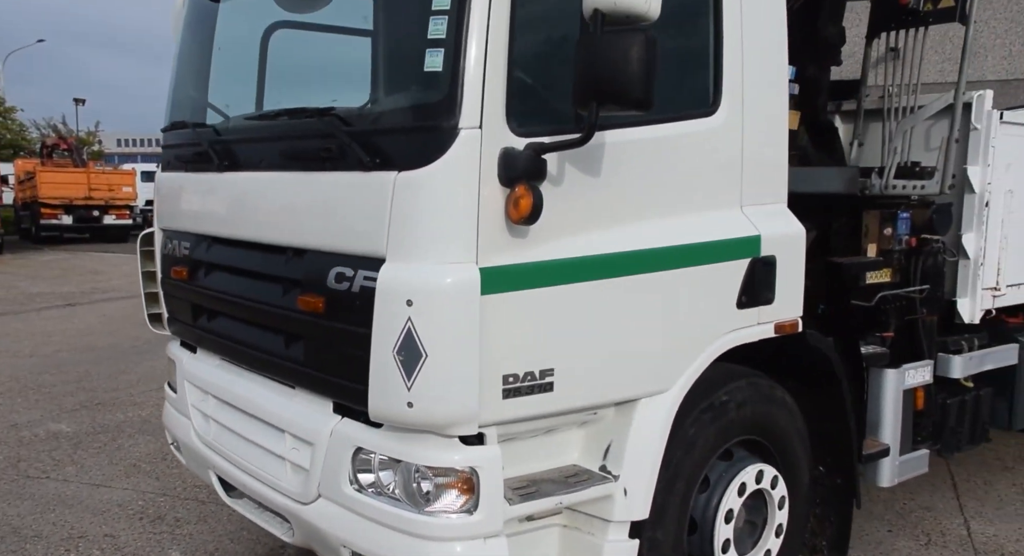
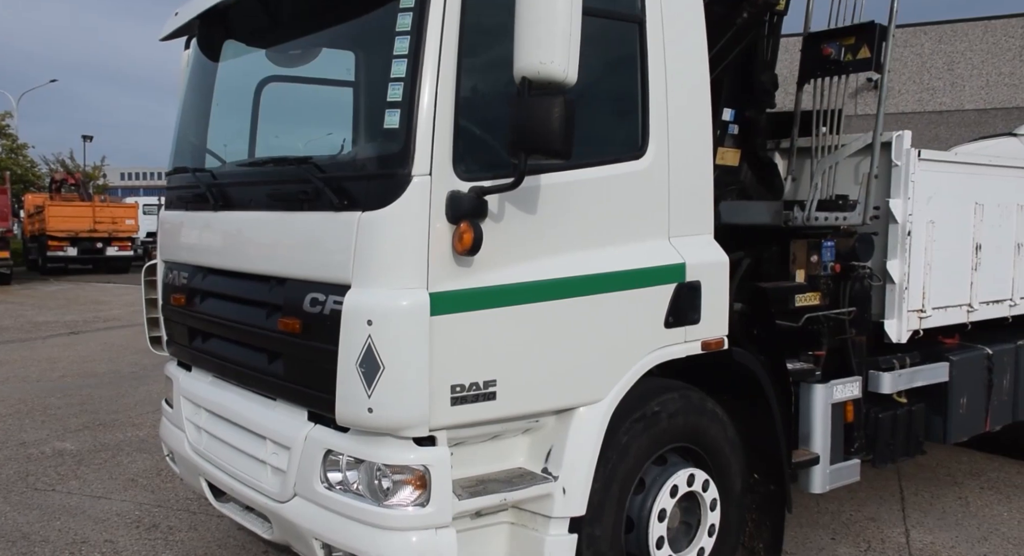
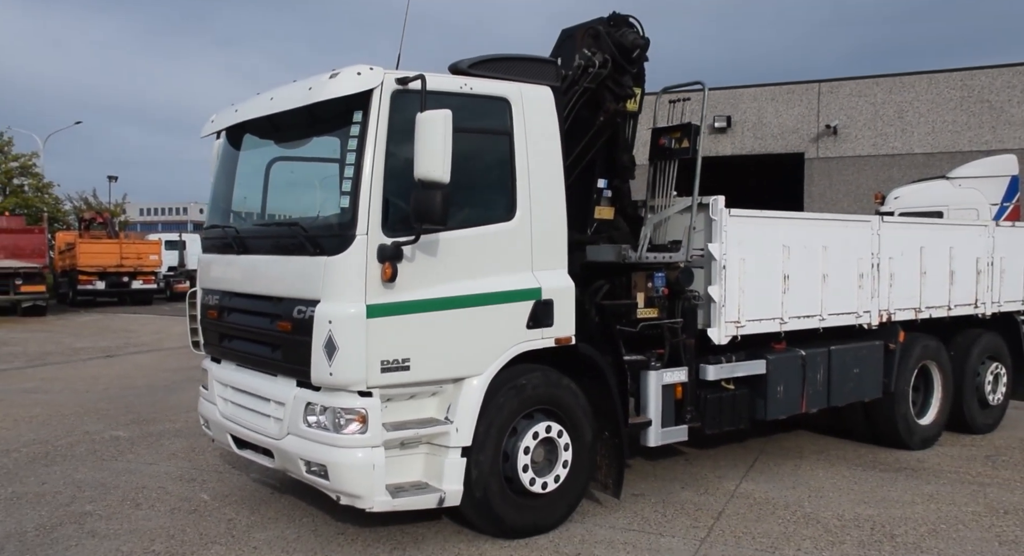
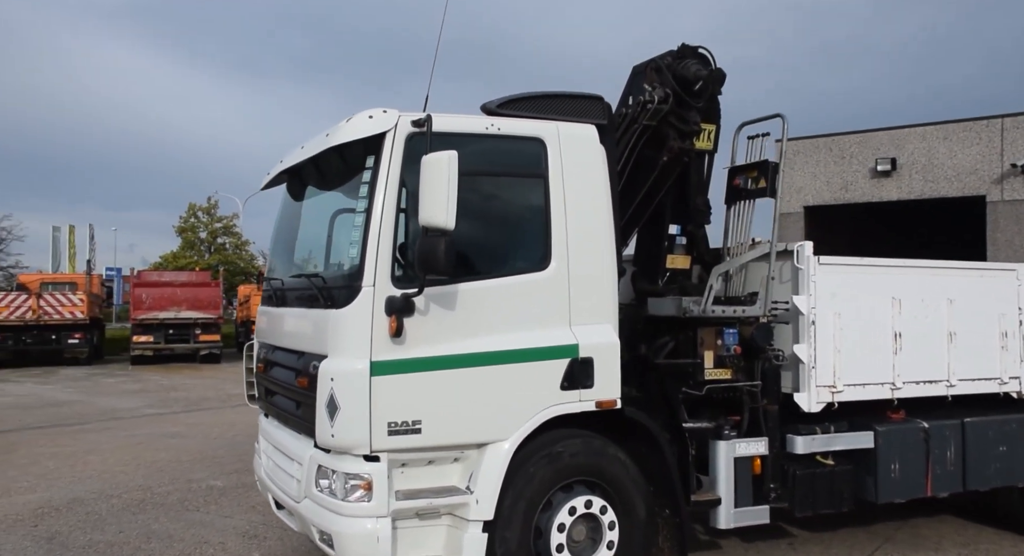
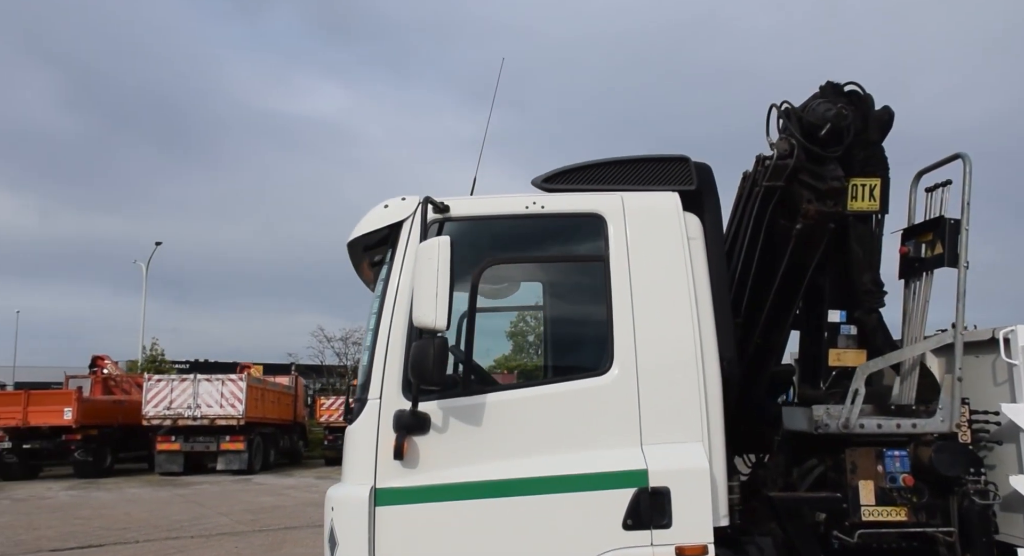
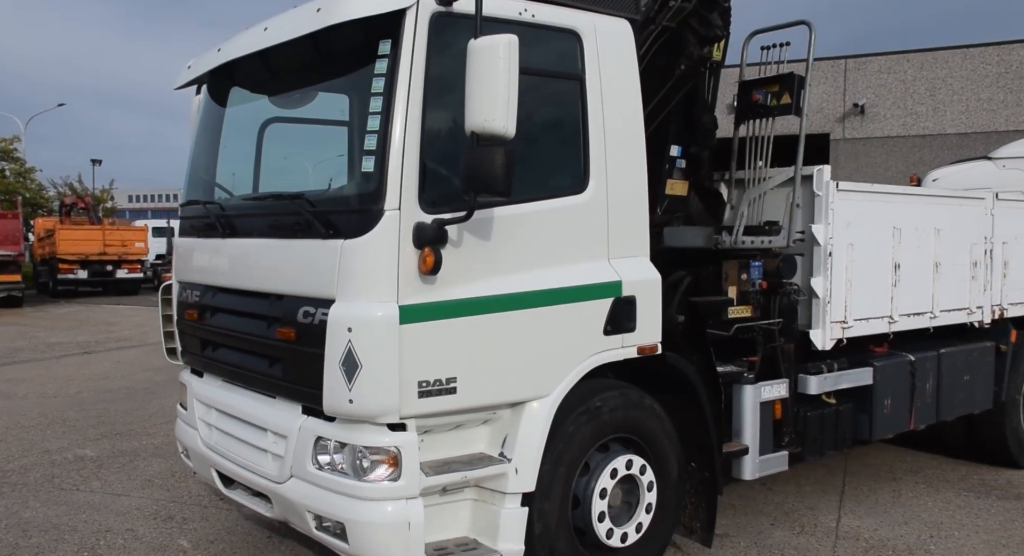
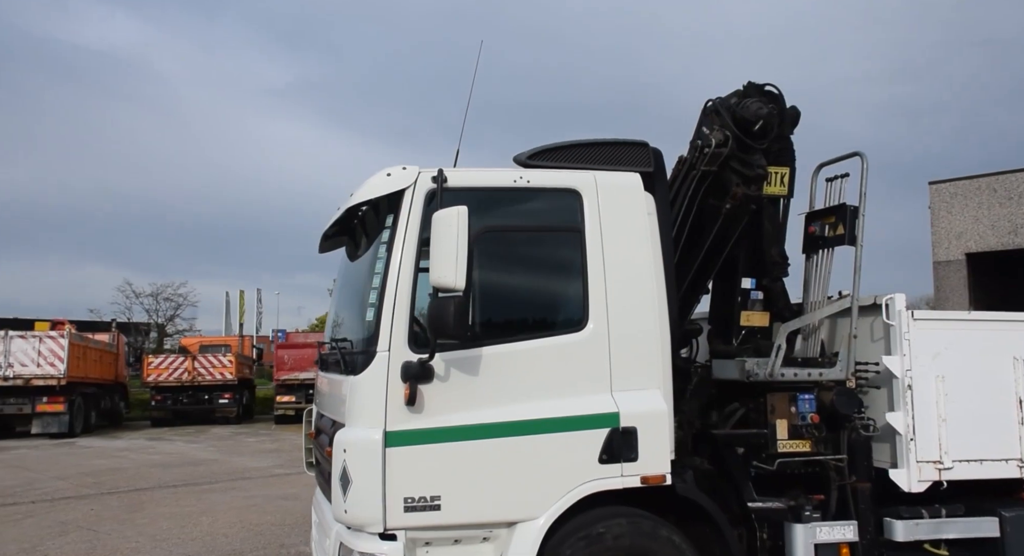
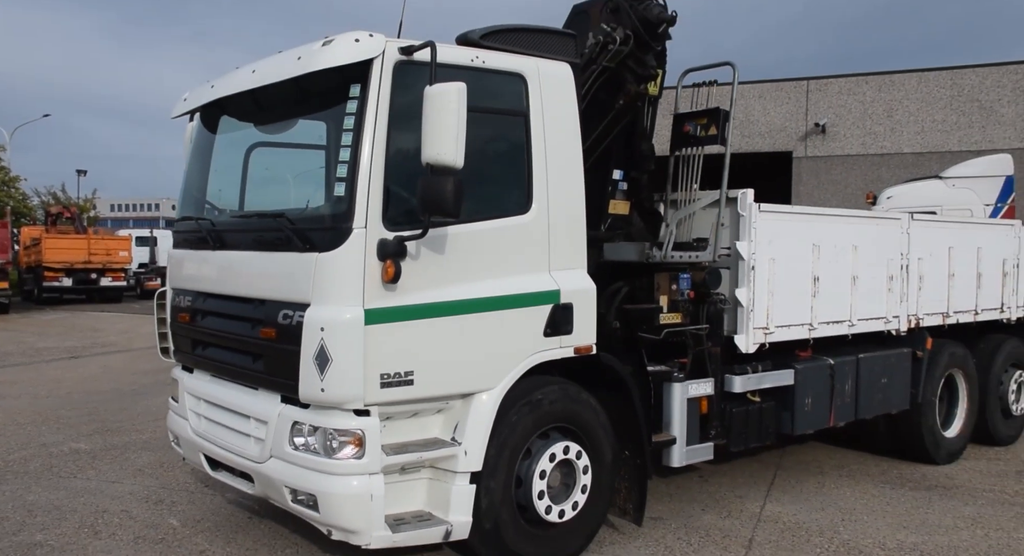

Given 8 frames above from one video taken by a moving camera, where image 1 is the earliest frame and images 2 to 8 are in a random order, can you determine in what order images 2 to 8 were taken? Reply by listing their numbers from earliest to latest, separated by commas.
2, 6, 8, 3, 4, 7, 5
